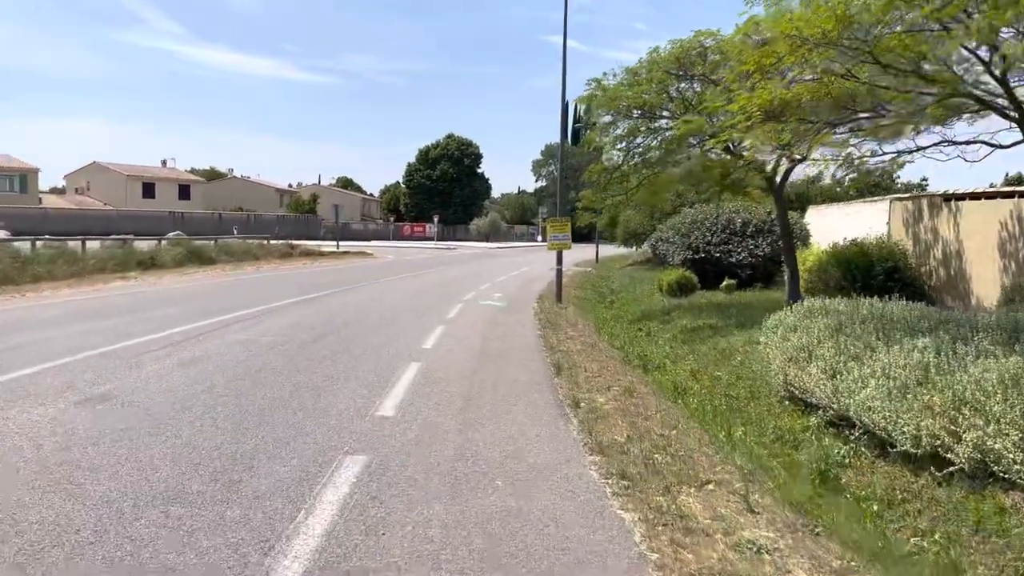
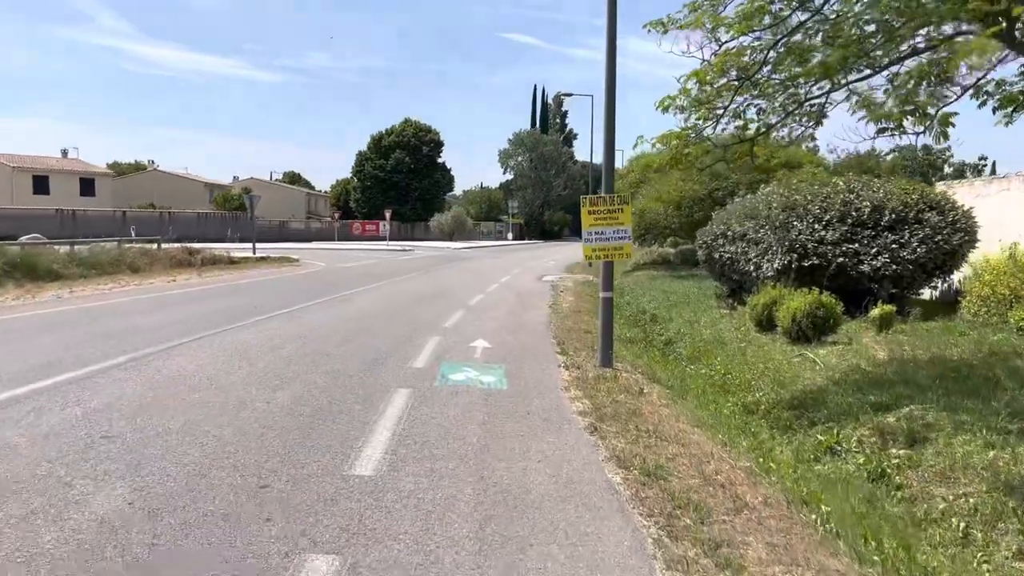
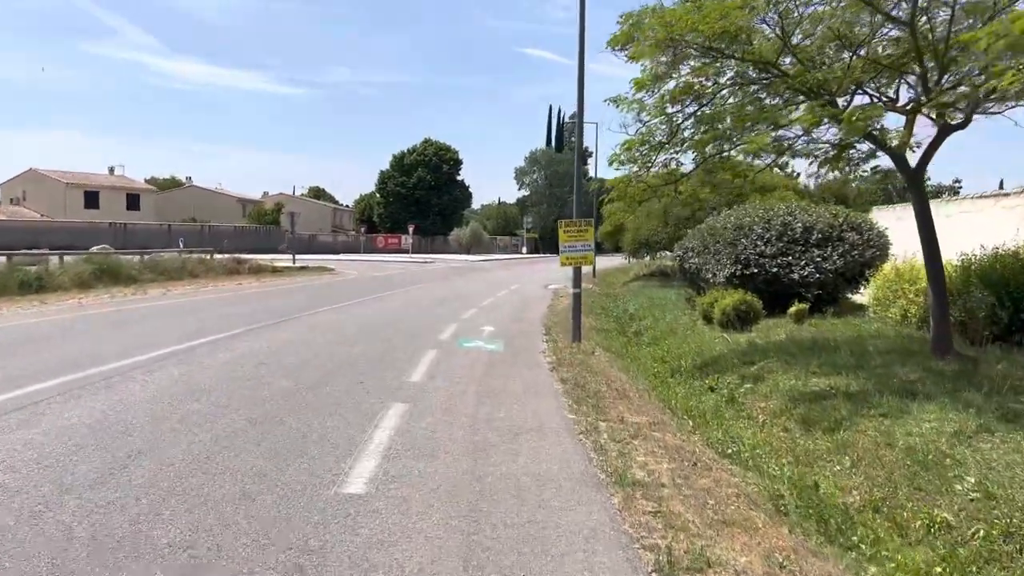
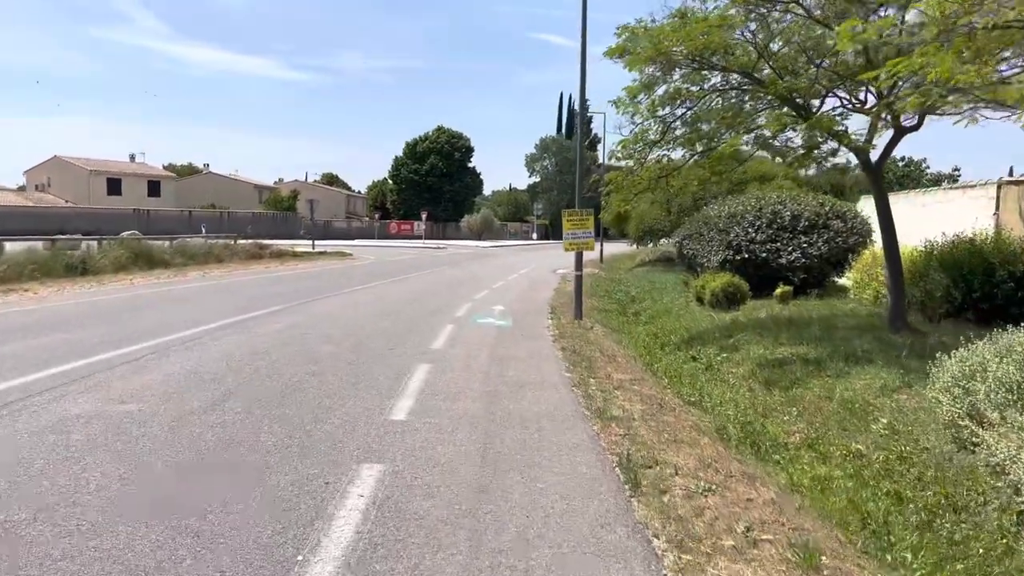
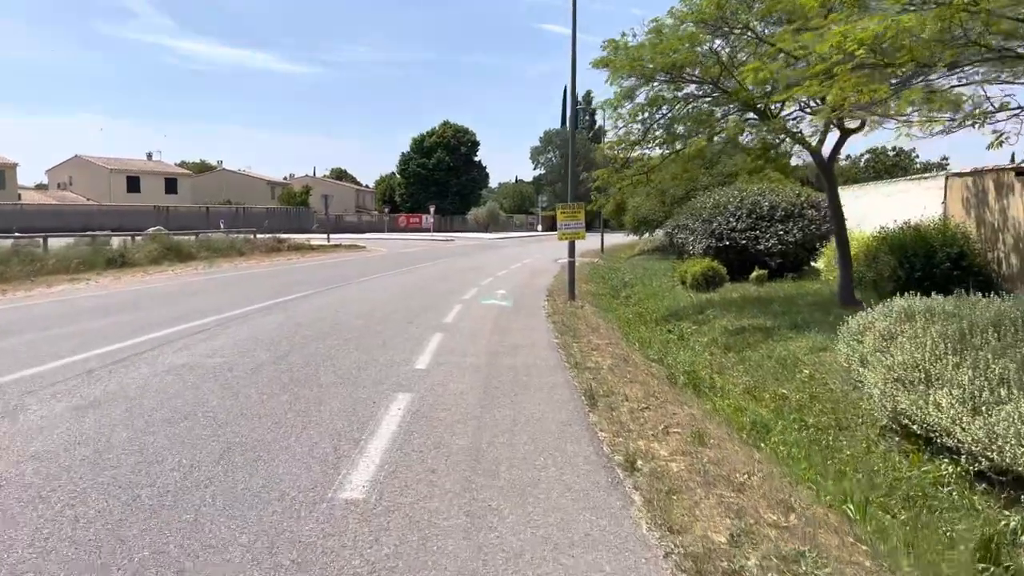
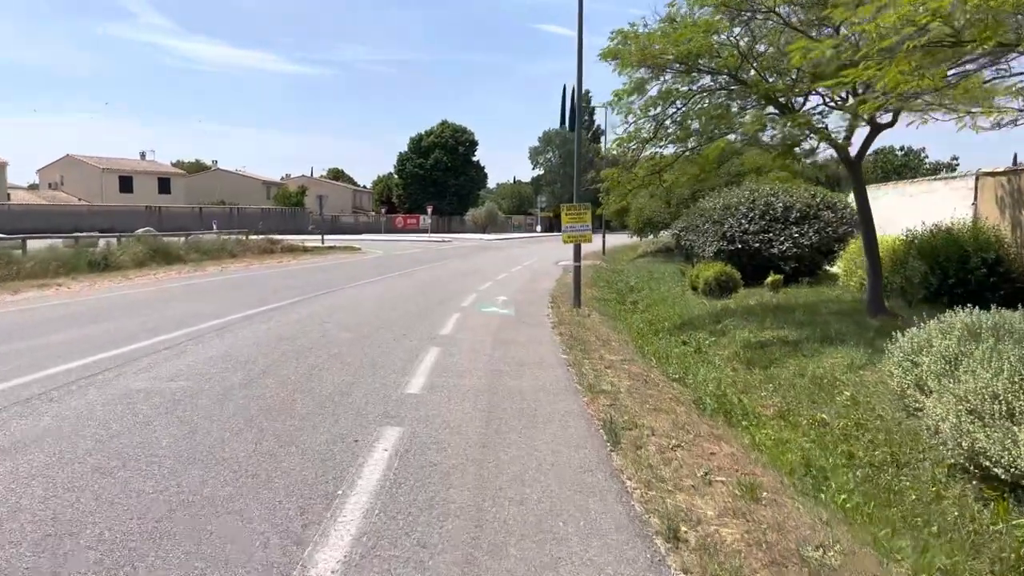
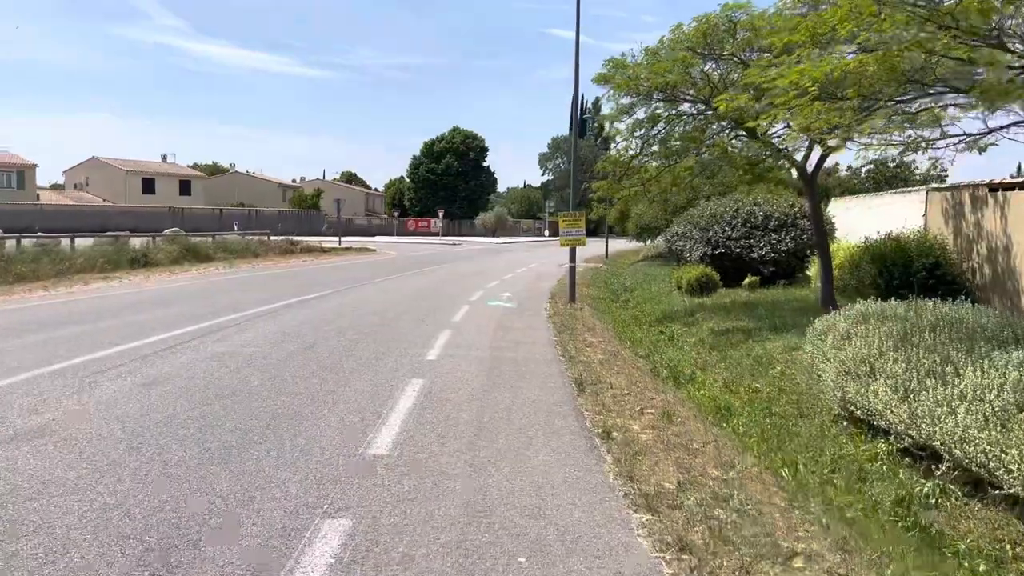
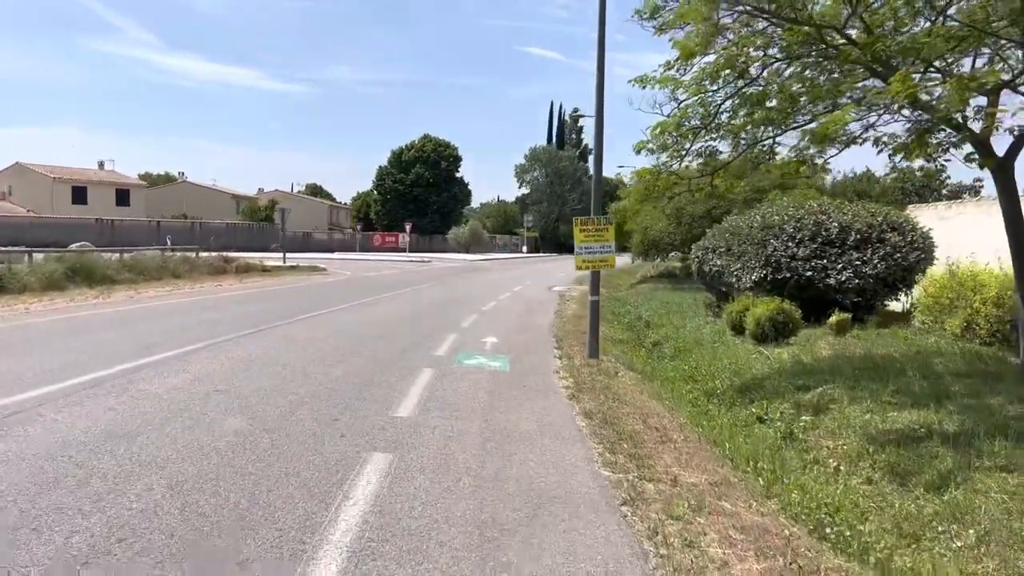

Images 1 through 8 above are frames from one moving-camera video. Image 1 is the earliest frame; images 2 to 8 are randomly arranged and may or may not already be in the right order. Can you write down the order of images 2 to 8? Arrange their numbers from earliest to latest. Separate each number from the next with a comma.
7, 5, 6, 4, 3, 8, 2
